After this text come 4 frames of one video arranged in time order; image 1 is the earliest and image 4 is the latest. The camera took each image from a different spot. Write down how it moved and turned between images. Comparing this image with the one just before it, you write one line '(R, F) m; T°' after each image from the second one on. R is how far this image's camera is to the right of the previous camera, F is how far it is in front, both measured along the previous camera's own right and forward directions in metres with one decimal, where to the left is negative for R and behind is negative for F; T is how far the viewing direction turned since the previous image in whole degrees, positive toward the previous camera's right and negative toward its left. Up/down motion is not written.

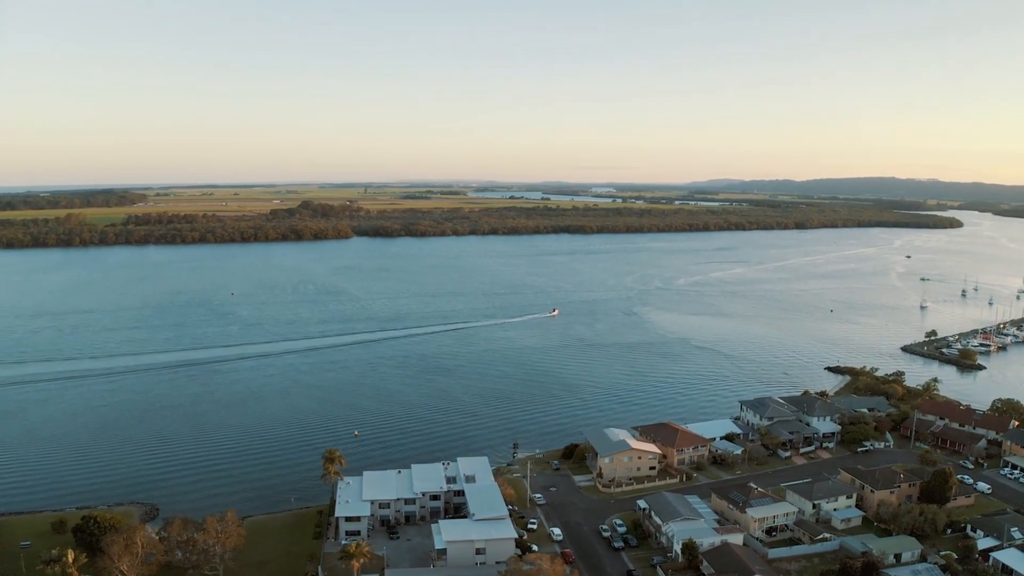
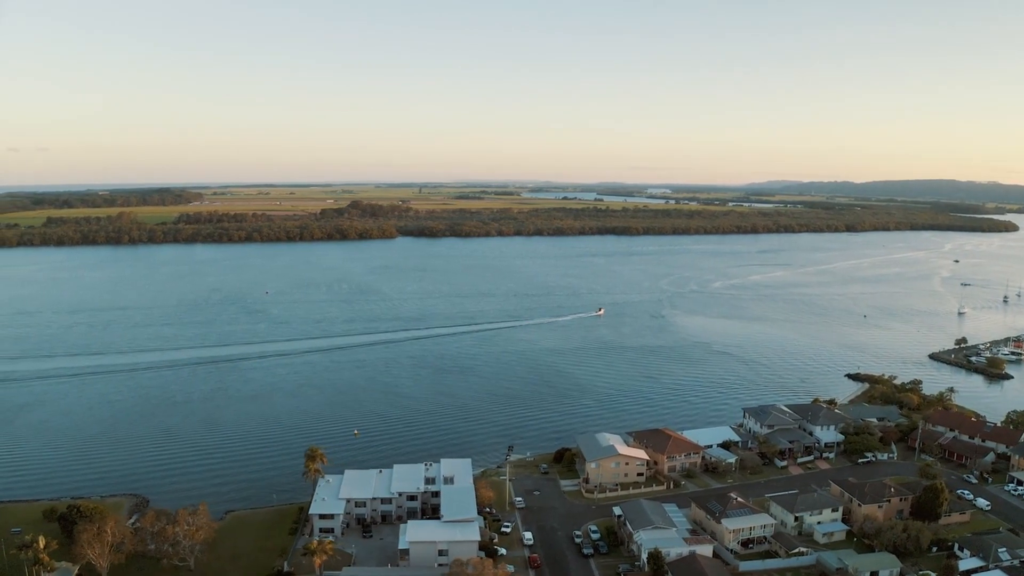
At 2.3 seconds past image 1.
(+1.6, +0.1) m; -3°
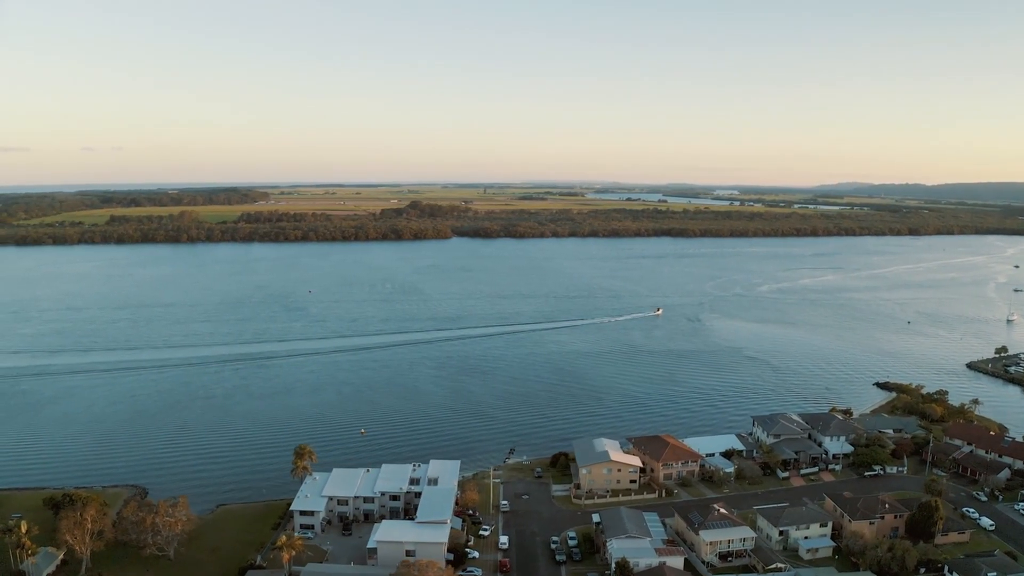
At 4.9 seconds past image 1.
(+1.7, +0.1) m; -4°
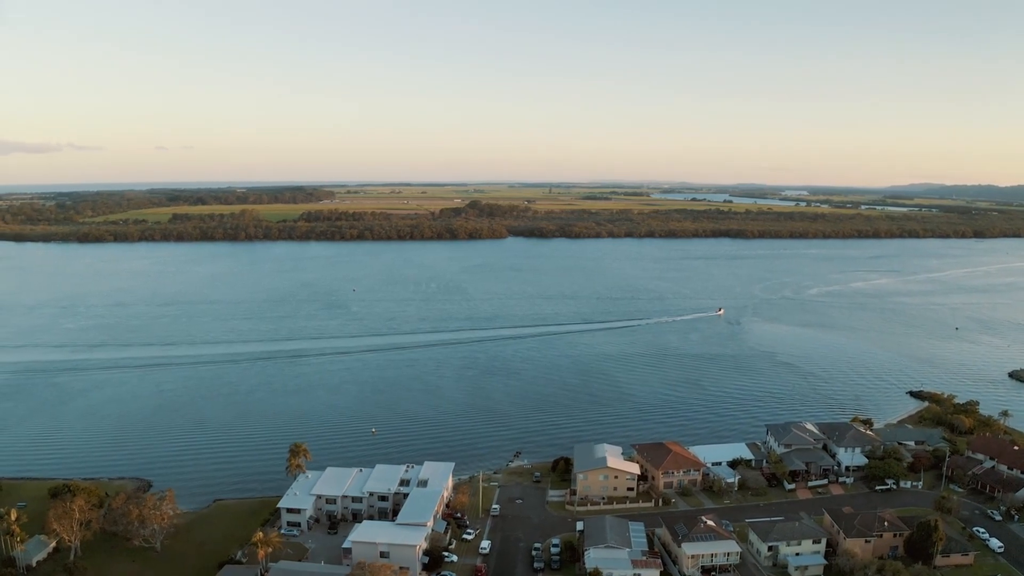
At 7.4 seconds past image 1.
(+1.6, +0.2) m; -4°
